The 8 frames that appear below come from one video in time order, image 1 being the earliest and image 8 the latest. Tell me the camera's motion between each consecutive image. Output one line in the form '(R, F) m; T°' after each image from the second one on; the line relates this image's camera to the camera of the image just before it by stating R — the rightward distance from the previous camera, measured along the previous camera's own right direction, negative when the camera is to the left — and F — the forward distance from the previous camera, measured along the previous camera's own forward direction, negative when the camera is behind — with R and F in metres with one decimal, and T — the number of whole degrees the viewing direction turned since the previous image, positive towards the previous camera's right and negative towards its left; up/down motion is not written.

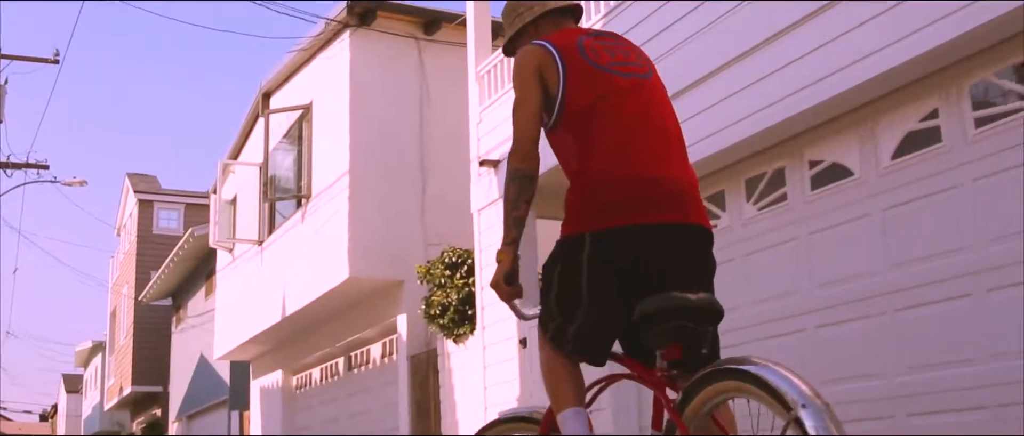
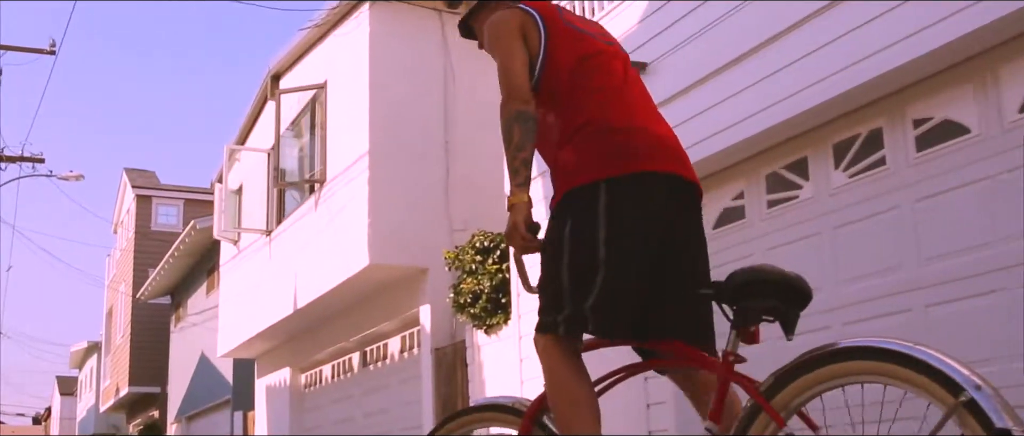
(-0.4, +0.8) m; 0°
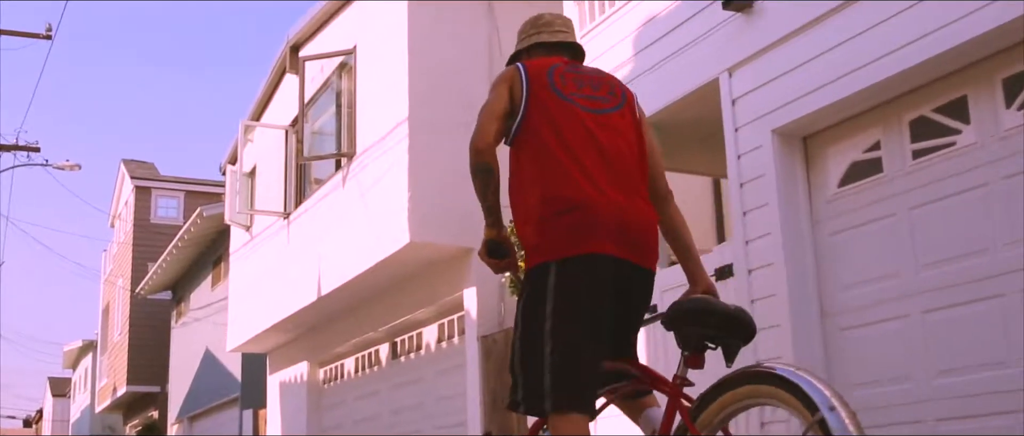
(-0.6, +1.1) m; 0°
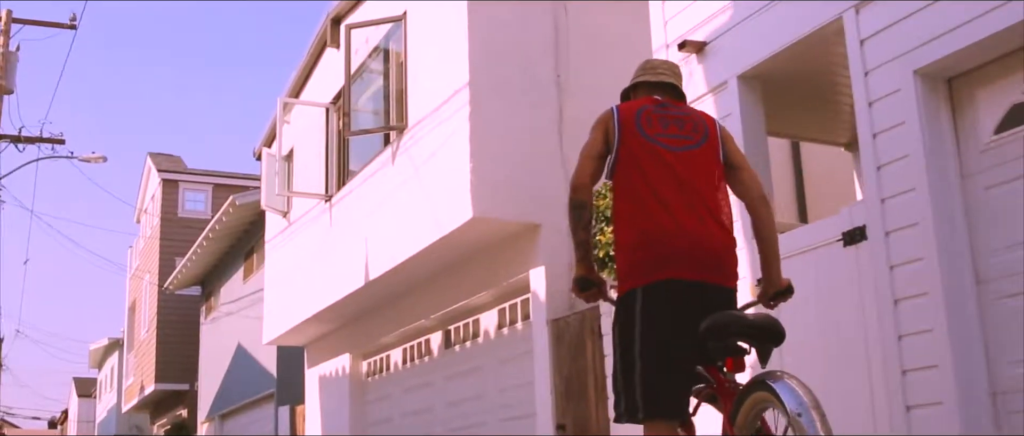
(-0.4, +0.9) m; -1°
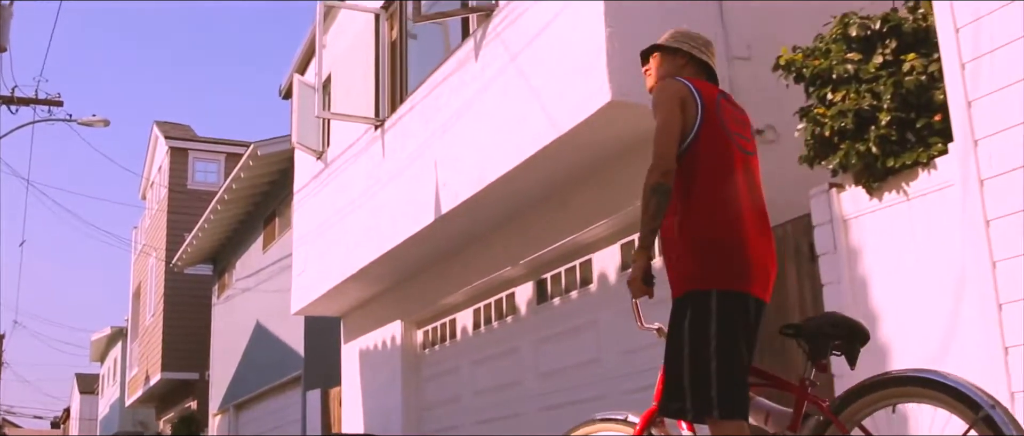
(-0.8, +2.7) m; 0°
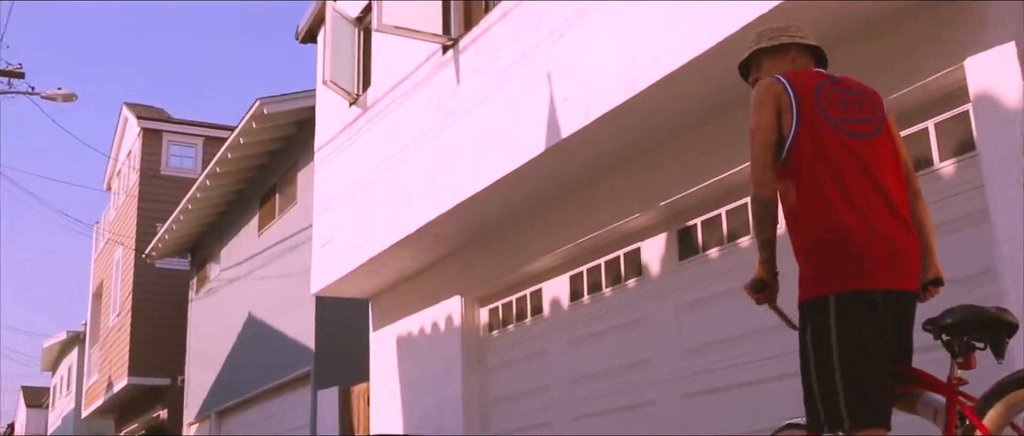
(-1.1, +2.2) m; +2°
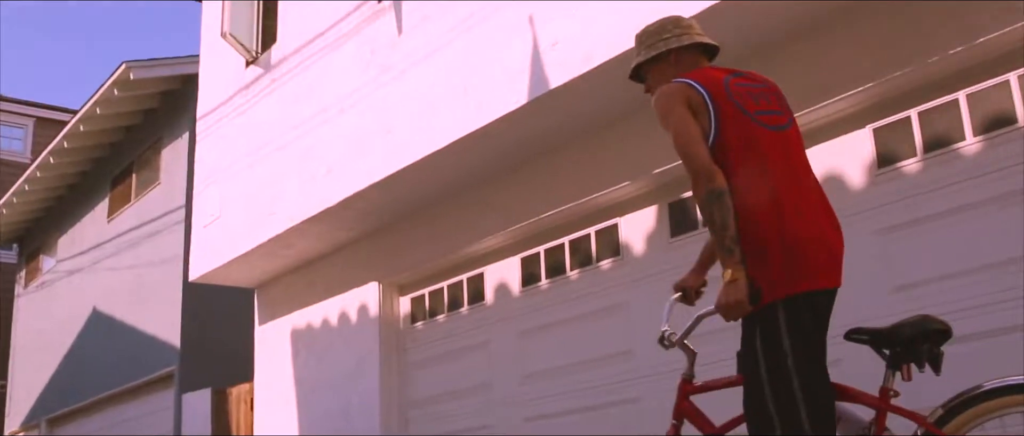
(-0.8, +1.1) m; +9°
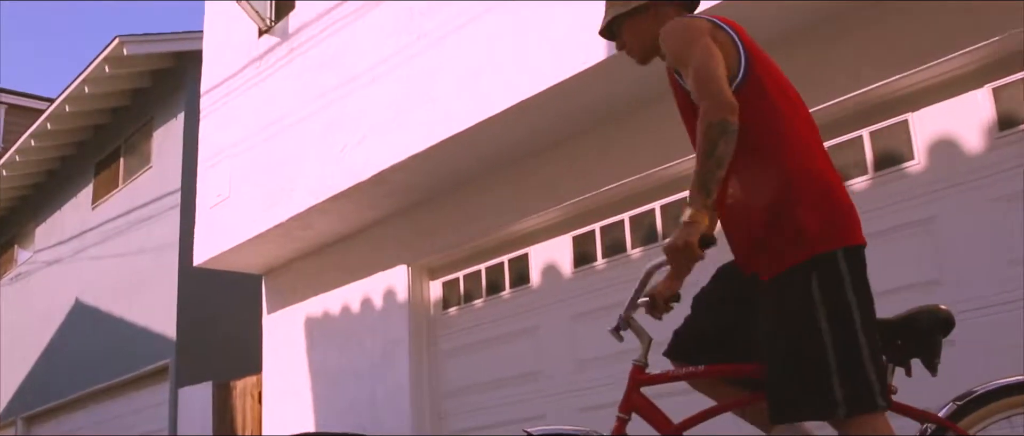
(-0.5, +0.5) m; +2°
